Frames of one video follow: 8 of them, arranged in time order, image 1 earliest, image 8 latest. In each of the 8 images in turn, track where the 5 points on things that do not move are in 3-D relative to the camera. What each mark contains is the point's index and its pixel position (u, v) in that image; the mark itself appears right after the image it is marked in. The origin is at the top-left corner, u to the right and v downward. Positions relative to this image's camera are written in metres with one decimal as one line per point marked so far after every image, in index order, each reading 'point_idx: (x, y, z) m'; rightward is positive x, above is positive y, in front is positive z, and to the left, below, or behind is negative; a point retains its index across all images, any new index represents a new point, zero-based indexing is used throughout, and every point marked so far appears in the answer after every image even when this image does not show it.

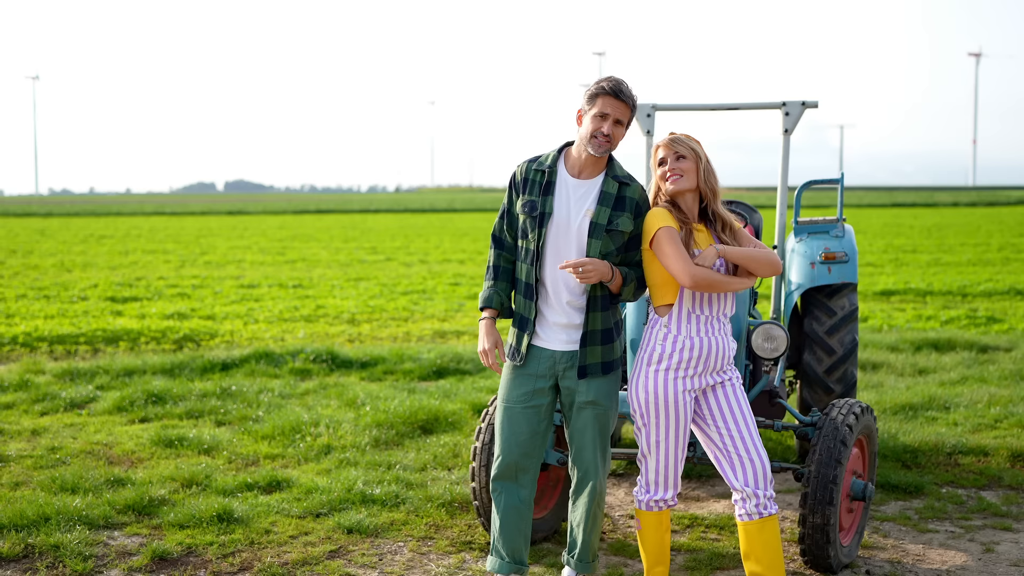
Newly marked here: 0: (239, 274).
0: (-4.2, +0.2, +18.7) m
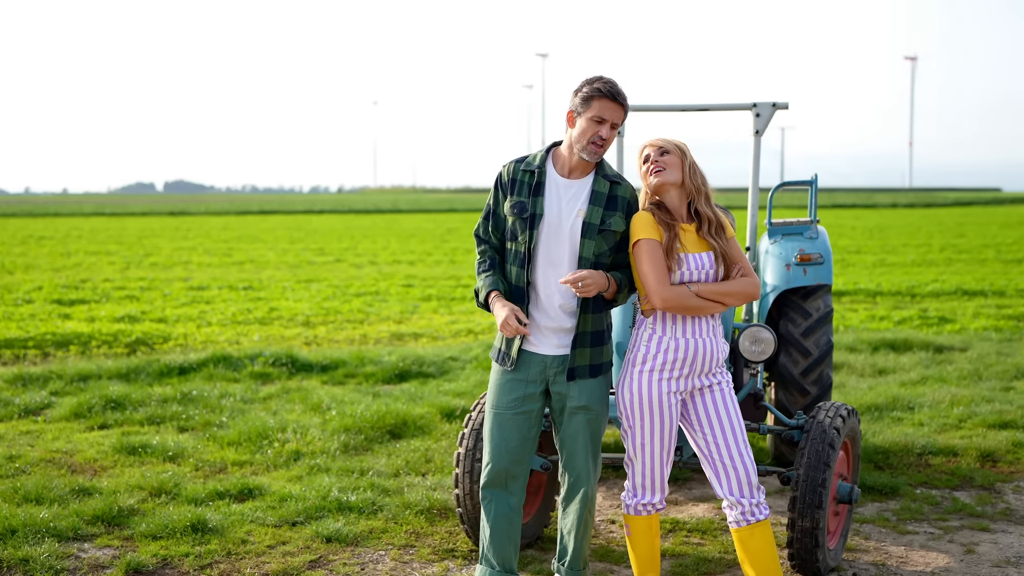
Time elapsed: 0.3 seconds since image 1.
0: (-4.9, +0.2, +18.4) m
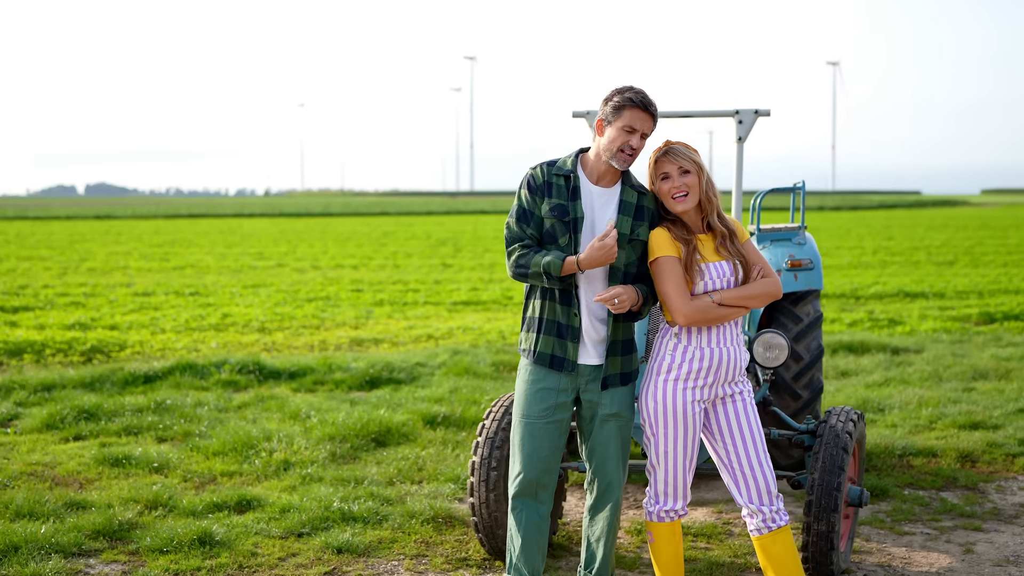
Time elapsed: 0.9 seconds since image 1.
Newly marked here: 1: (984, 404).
0: (-5.7, +0.1, +18.1) m
1: (+3.0, -0.7, +7.7) m
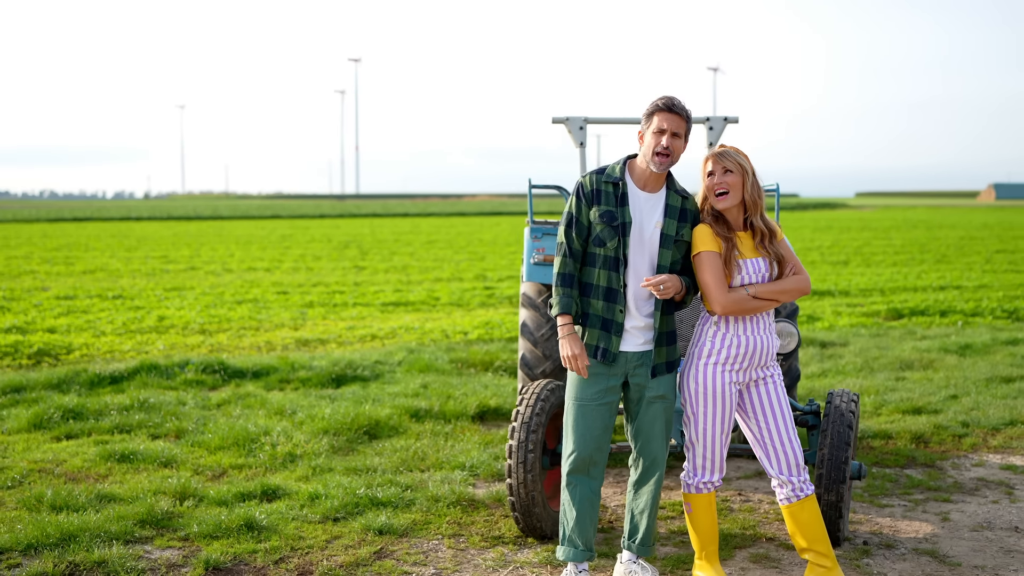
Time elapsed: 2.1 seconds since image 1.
0: (-6.8, 0.0, +17.8) m
1: (+2.7, -0.7, +8.3) m
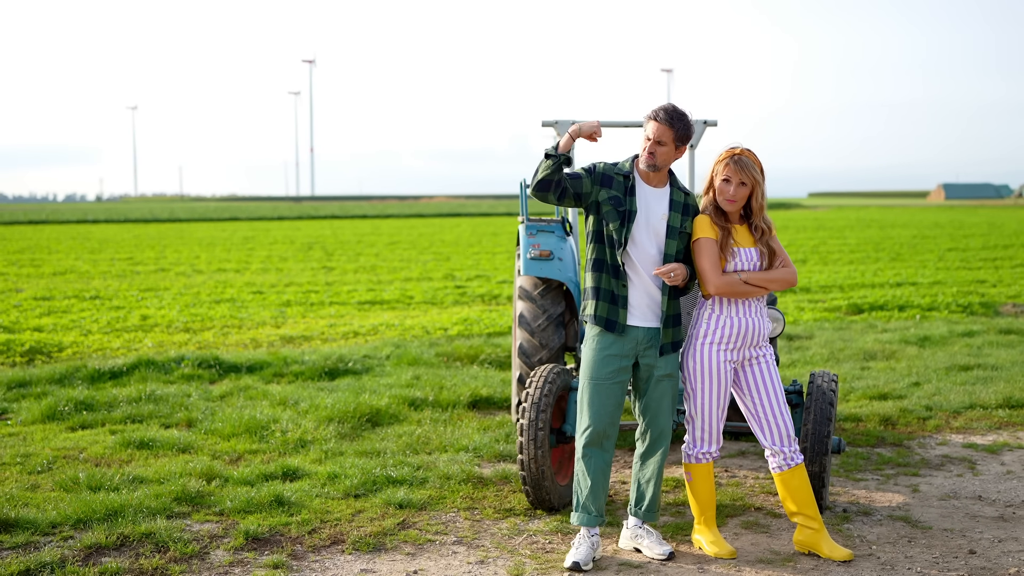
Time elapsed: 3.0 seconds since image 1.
0: (-7.2, 0.0, +17.9) m
1: (+2.6, -0.6, +8.7) m
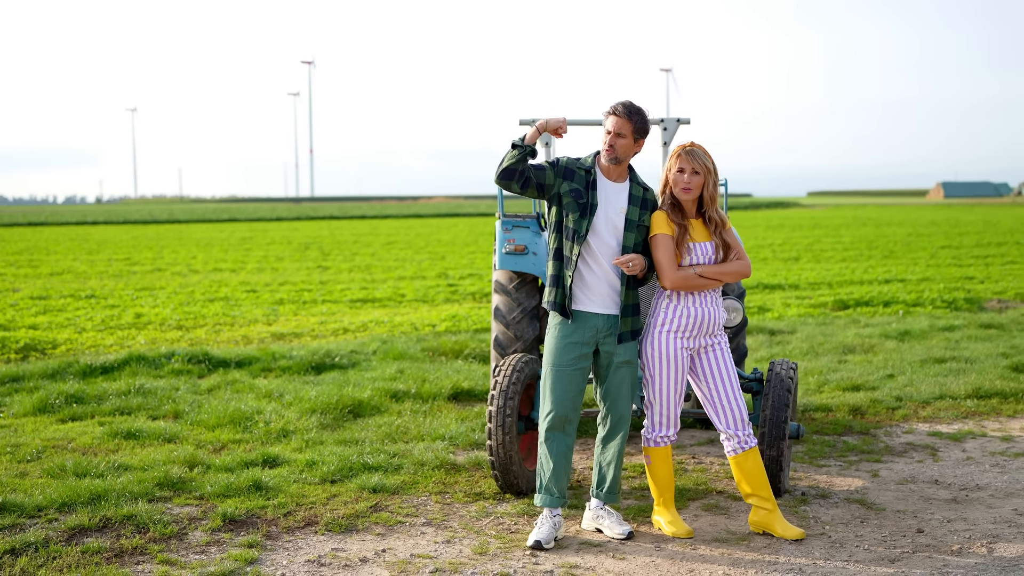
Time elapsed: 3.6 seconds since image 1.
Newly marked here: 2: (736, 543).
0: (-7.4, 0.0, +18.1) m
1: (+2.5, -0.6, +8.9) m
2: (+0.8, -0.9, +4.5) m
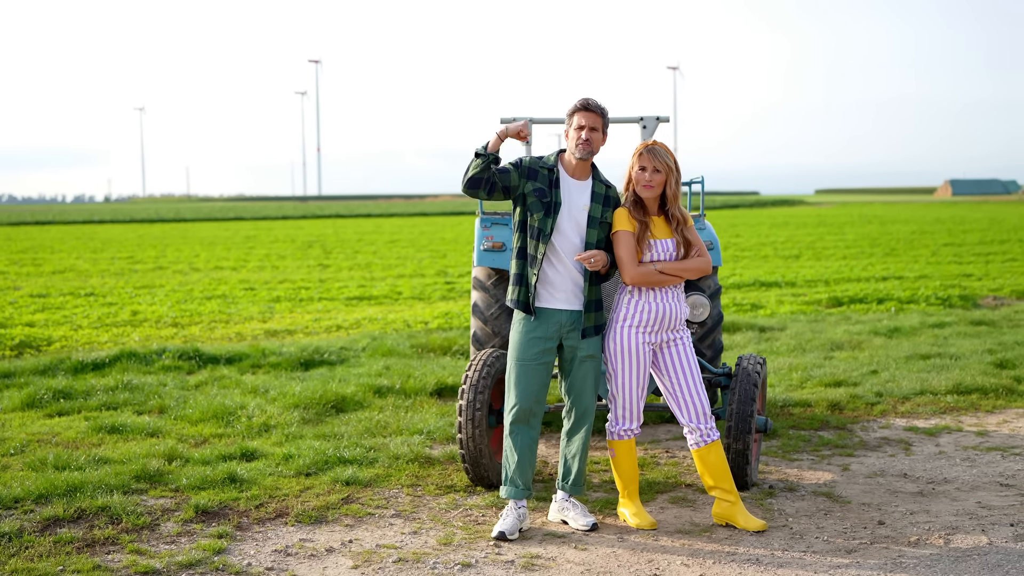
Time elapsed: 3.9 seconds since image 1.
0: (-7.4, +0.1, +18.2) m
1: (+2.4, -0.6, +9.0) m
2: (+0.7, -0.9, +4.5) m
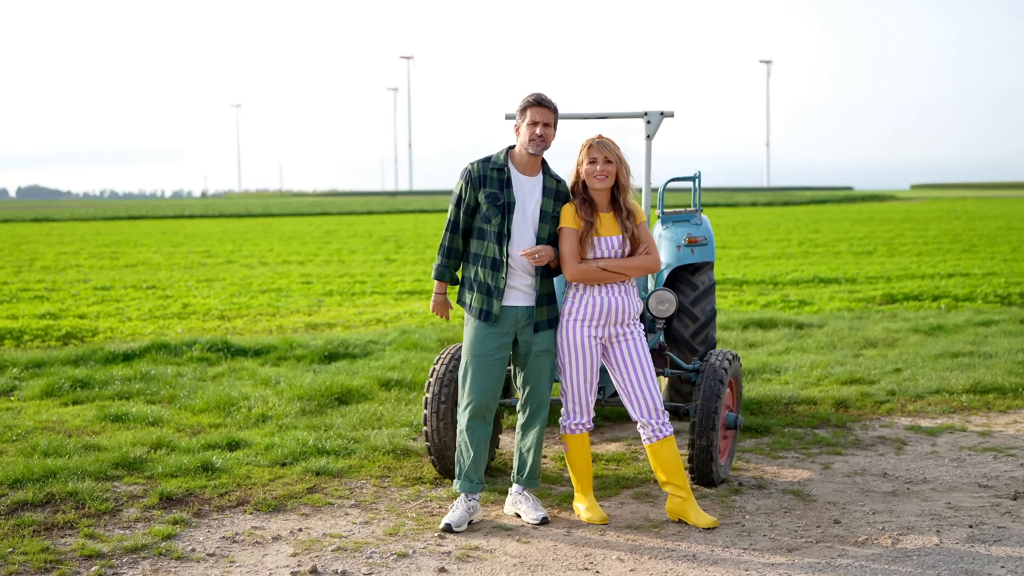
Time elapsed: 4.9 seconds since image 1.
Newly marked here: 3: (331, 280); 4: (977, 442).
0: (-6.6, +0.2, +18.8) m
1: (+2.6, -0.6, +8.9) m
2: (+0.5, -0.9, +4.6) m
3: (-2.7, +0.1, +18.2) m
4: (+2.4, -0.8, +6.3) m
